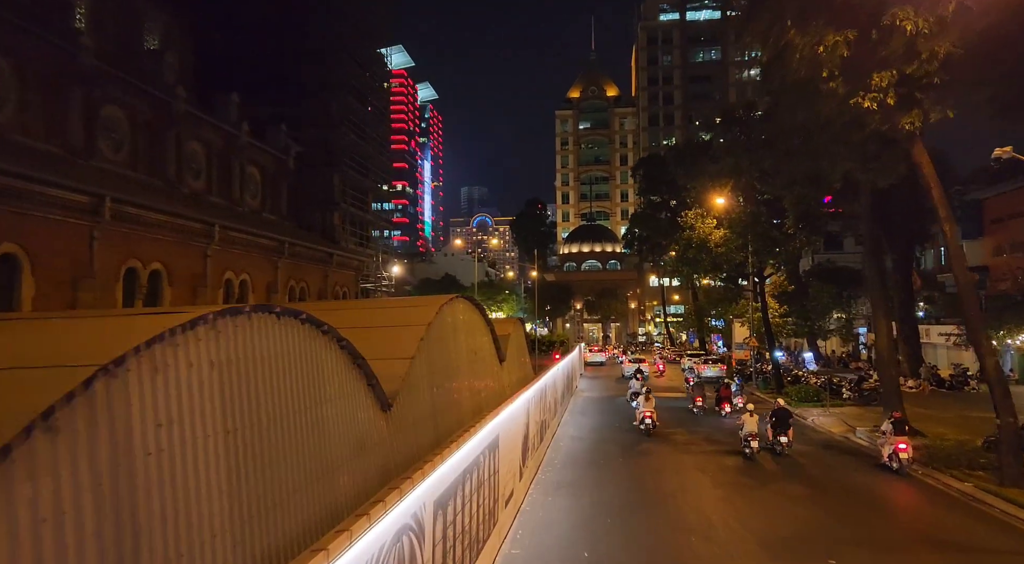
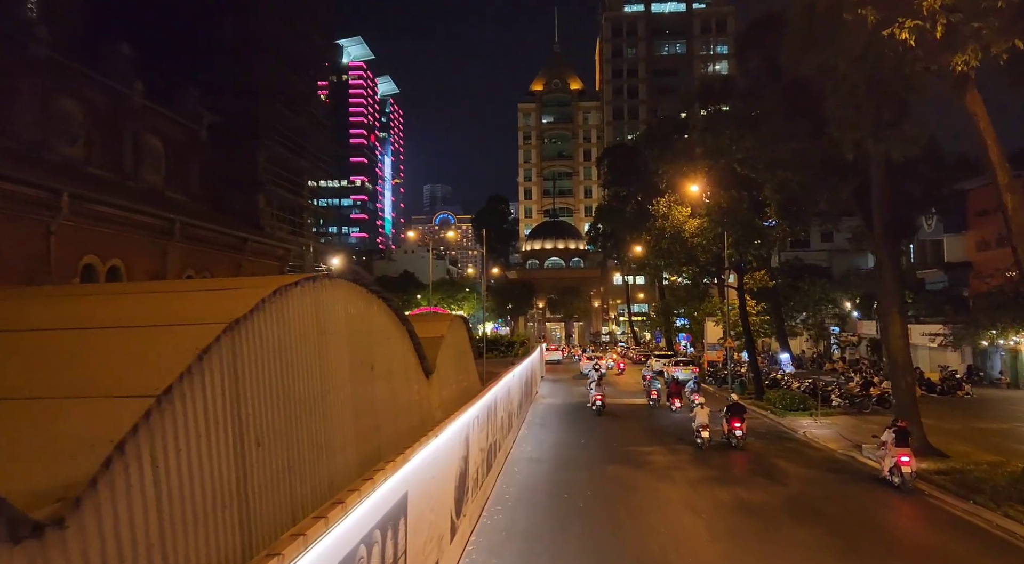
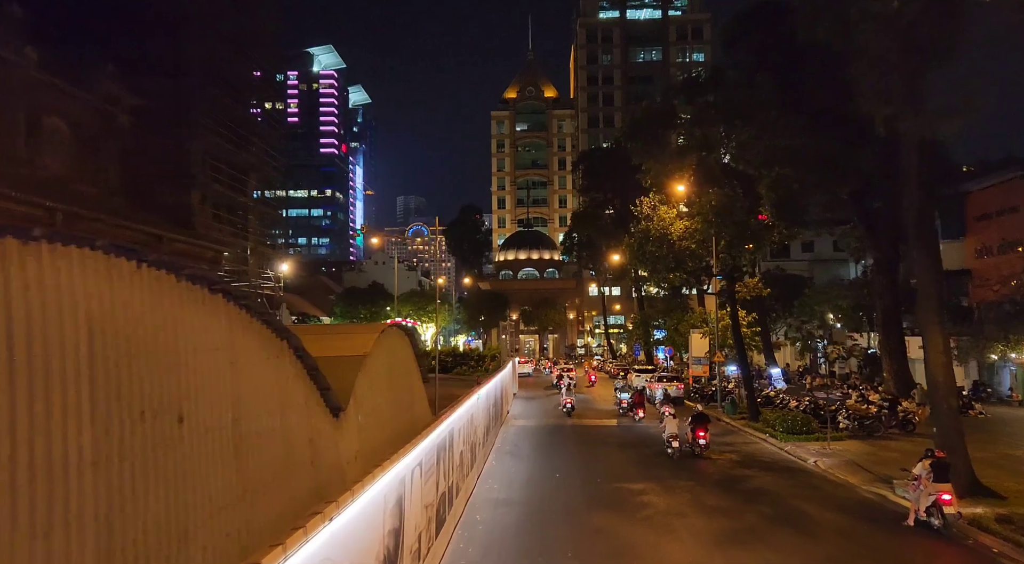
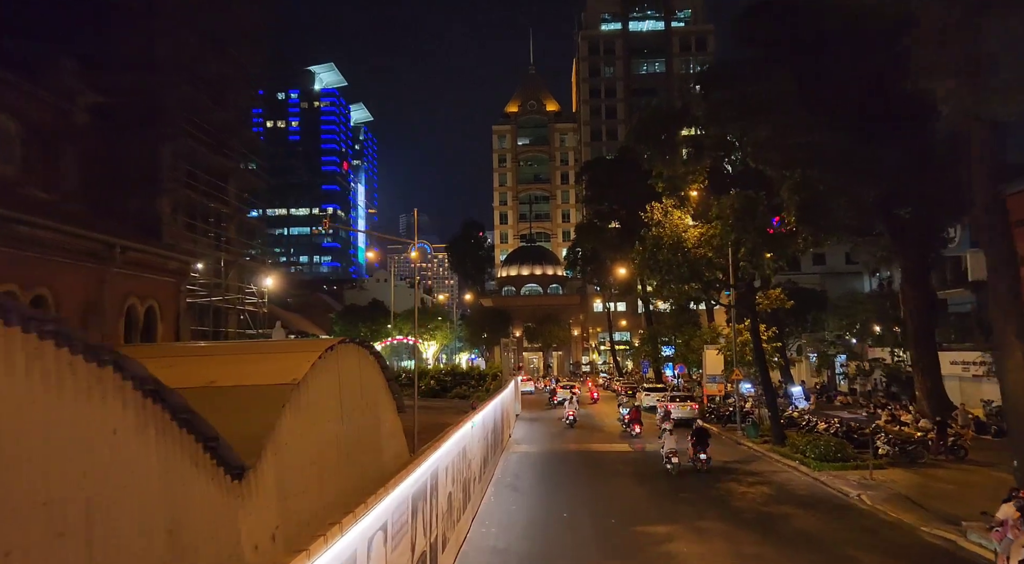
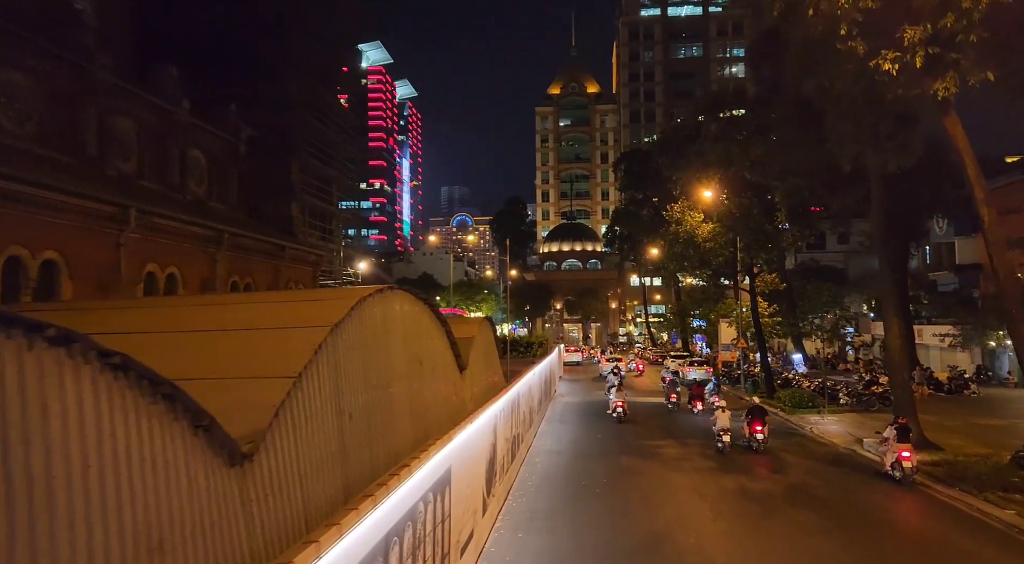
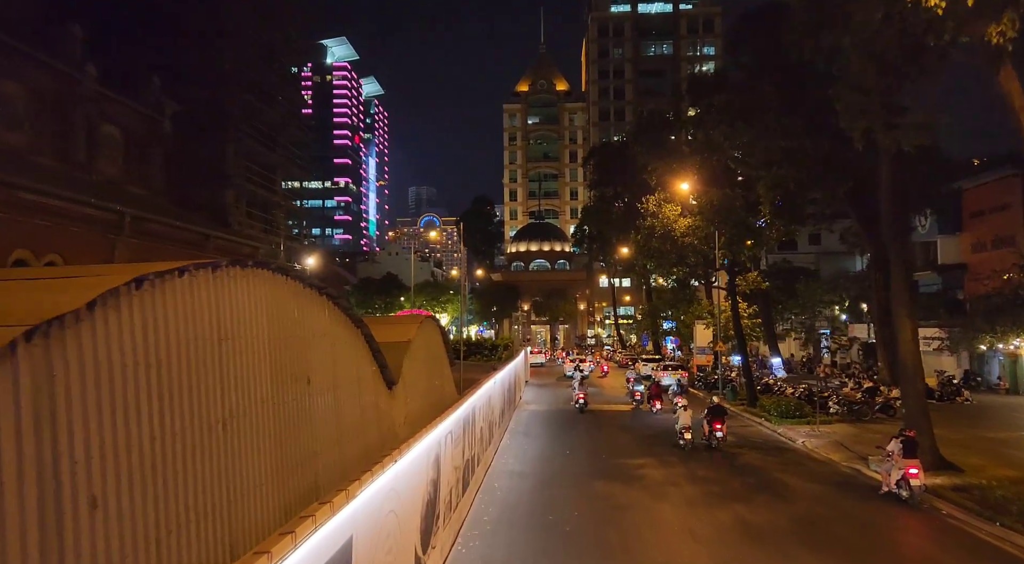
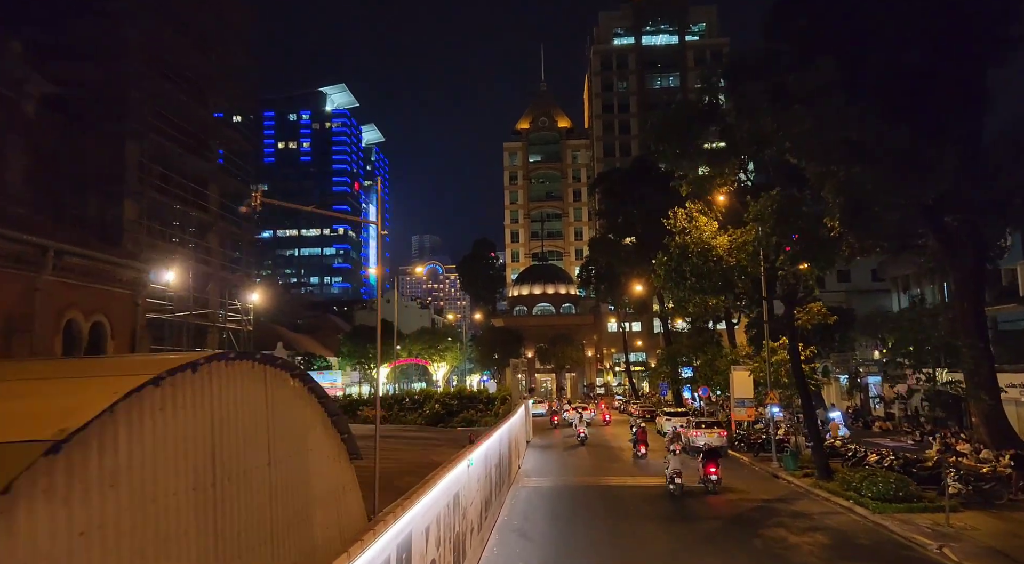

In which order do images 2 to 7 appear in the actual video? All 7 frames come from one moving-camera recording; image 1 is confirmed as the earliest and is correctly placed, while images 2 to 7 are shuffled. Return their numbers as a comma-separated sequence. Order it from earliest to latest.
5, 2, 6, 3, 4, 7
